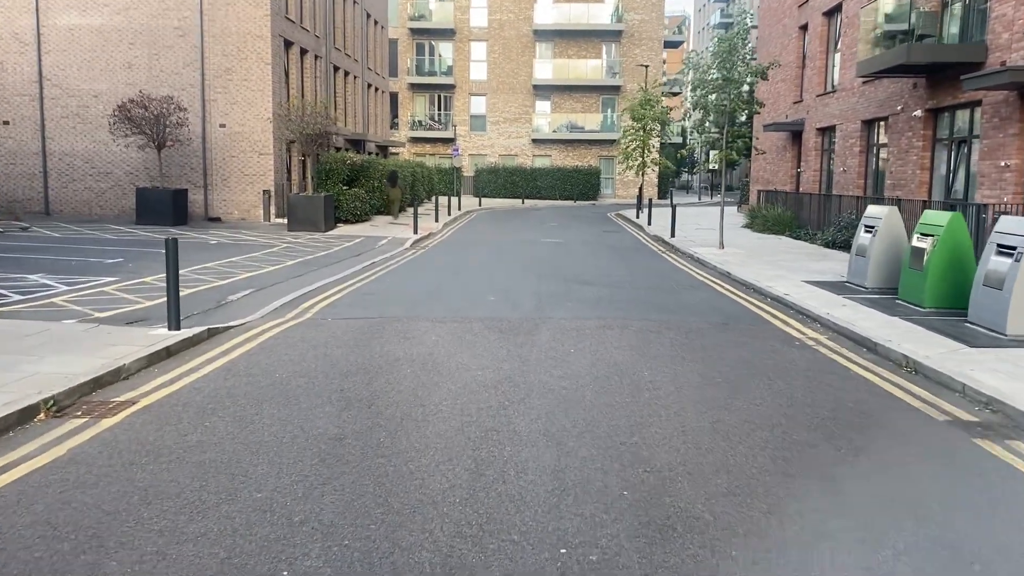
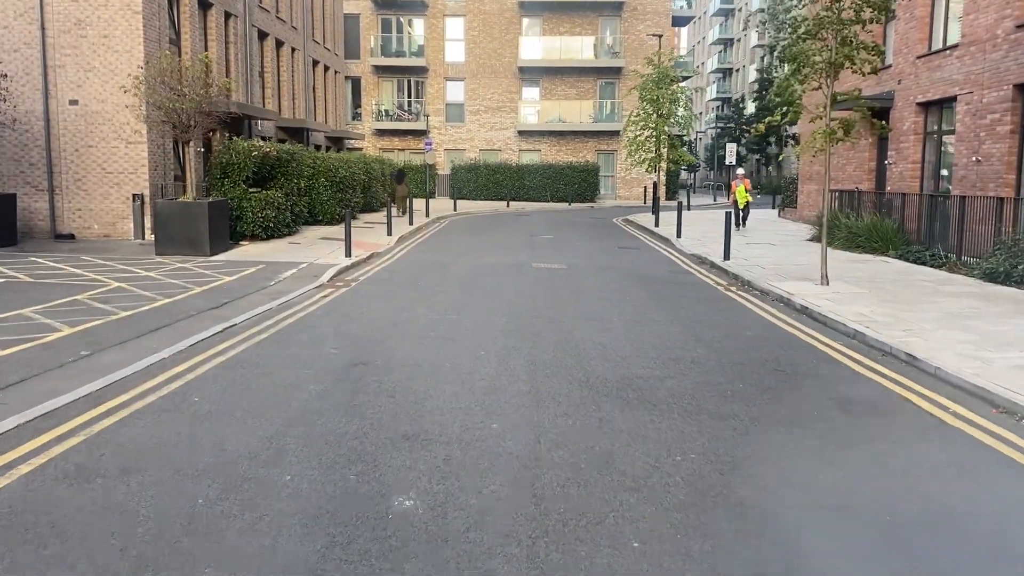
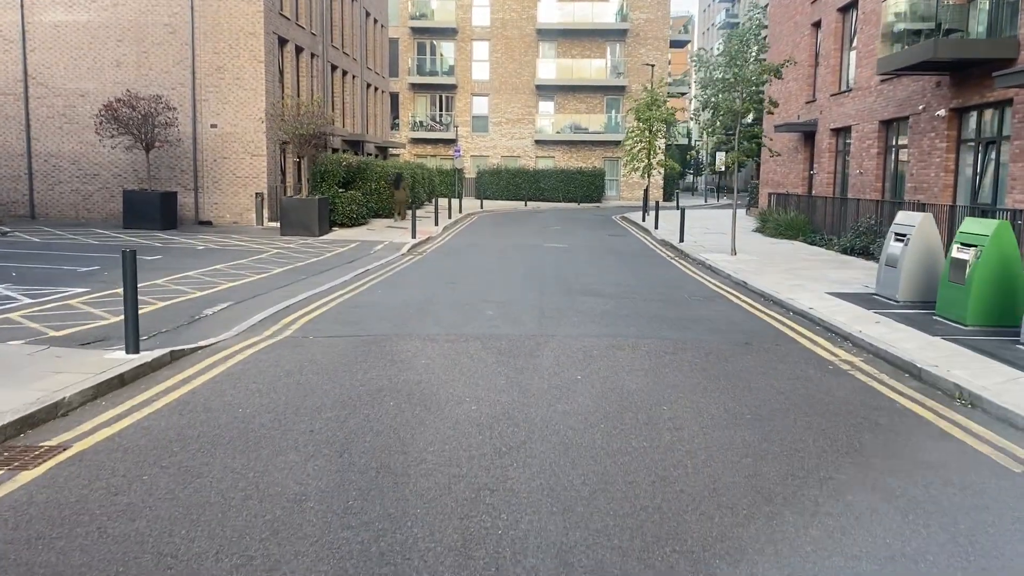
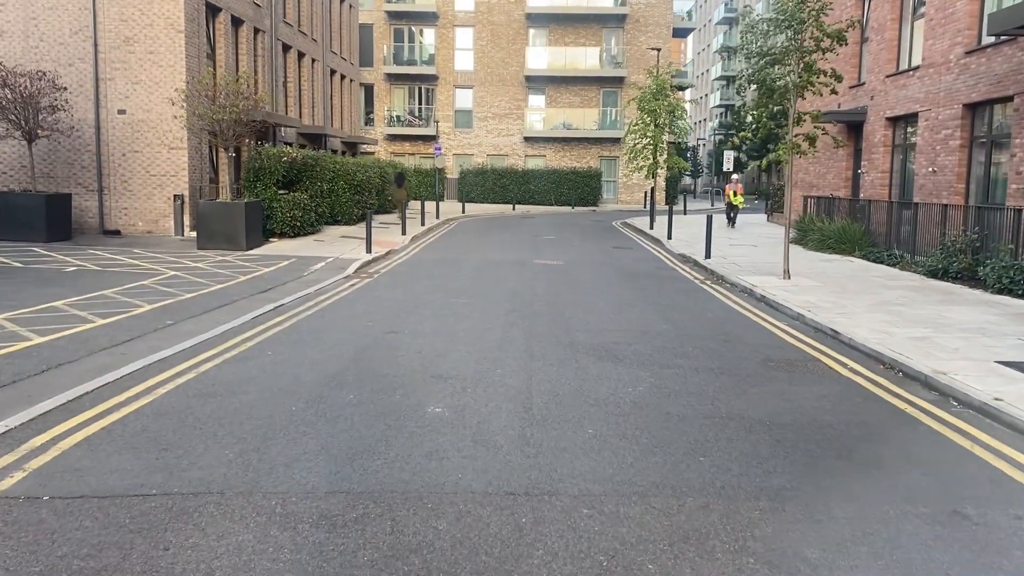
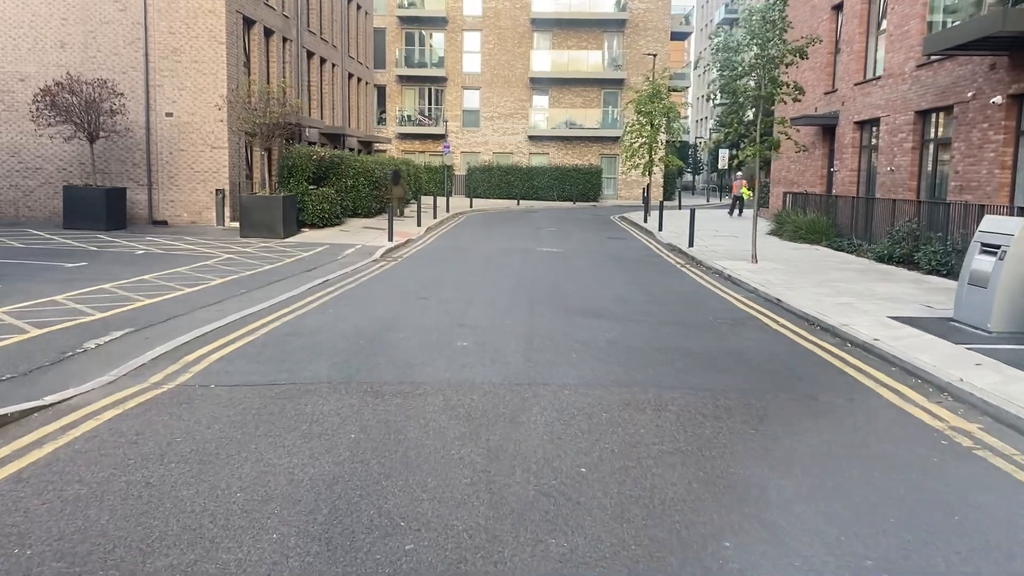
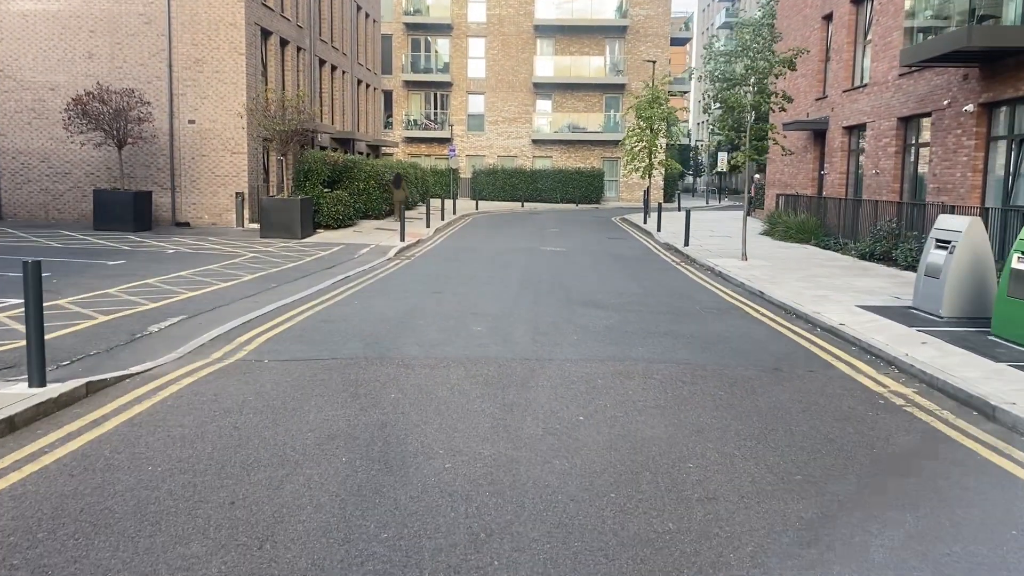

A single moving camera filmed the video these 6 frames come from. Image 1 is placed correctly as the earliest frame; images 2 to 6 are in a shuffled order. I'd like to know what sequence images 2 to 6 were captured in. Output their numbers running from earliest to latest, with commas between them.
3, 6, 5, 4, 2
